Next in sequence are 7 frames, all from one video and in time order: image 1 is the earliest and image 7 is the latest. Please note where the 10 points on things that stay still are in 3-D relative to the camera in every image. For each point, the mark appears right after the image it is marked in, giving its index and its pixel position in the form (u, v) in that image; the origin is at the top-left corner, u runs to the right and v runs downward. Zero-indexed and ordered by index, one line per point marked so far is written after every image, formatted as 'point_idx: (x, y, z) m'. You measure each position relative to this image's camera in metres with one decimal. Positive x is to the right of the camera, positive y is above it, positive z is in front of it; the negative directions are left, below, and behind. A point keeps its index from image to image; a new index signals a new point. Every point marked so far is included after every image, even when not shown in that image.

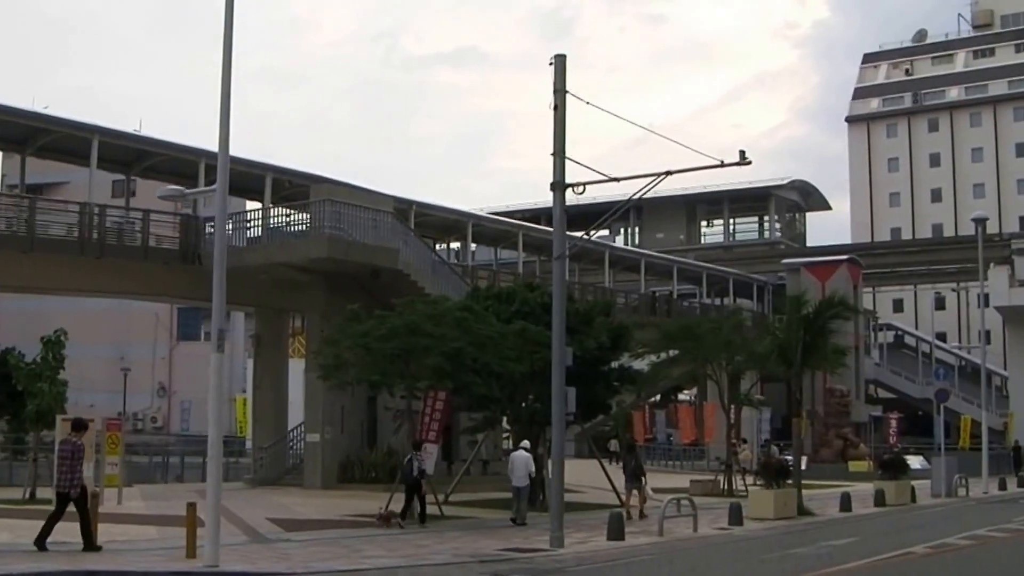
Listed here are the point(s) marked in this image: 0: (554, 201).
0: (+0.5, +1.1, +19.8) m
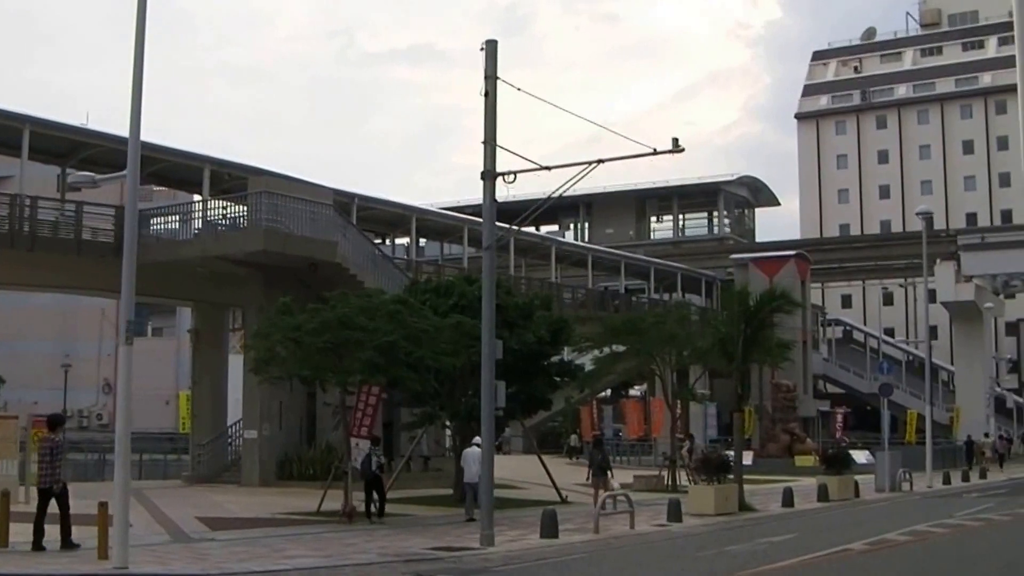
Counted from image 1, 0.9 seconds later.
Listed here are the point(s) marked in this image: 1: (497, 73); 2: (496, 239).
0: (-0.4, +1.2, +19.3) m
1: (-0.3, +2.7, +19.8) m
2: (-0.2, +0.6, +19.0) m
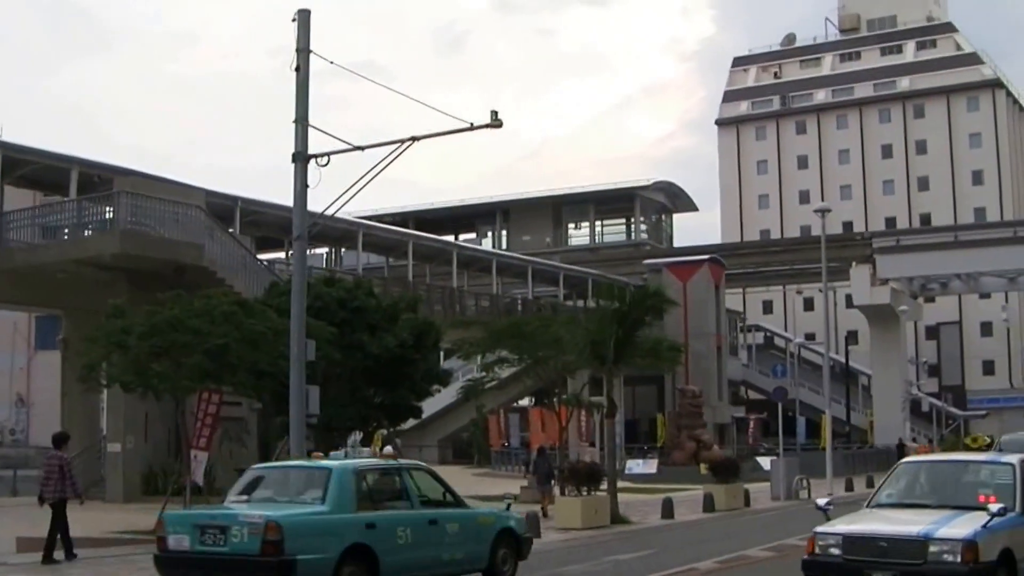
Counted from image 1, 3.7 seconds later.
0: (-2.4, +1.3, +17.6) m
1: (-2.3, +2.7, +18.1) m
2: (-2.2, +0.7, +17.3) m
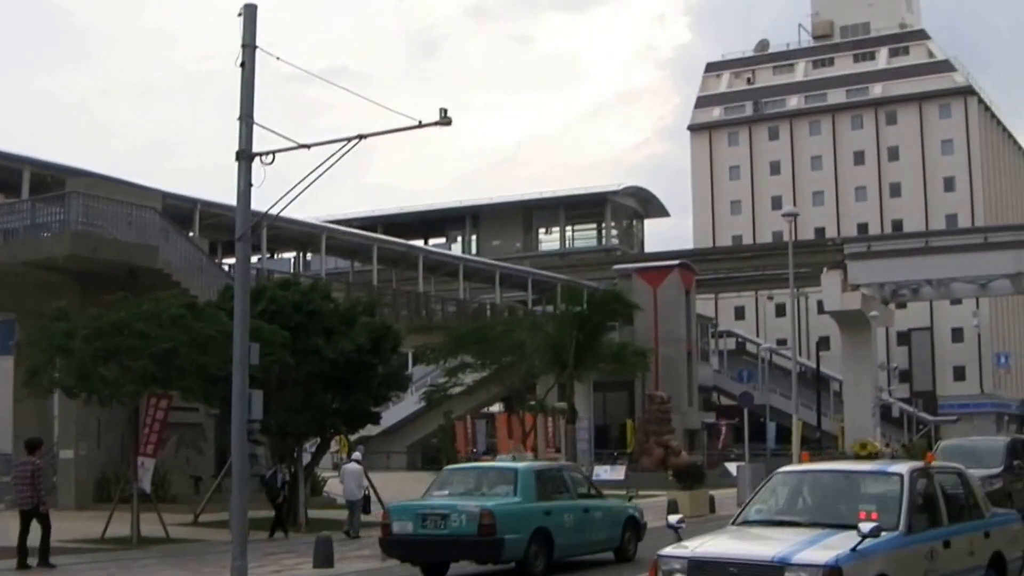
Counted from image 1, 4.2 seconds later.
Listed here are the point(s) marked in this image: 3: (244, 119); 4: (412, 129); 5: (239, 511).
0: (-2.9, +1.3, +17.0) m
1: (-2.8, +2.7, +17.6) m
2: (-2.8, +0.6, +16.8) m
3: (-2.9, +1.8, +17.0) m
4: (-1.0, +1.7, +16.3) m
5: (-2.8, -2.3, +16.3) m
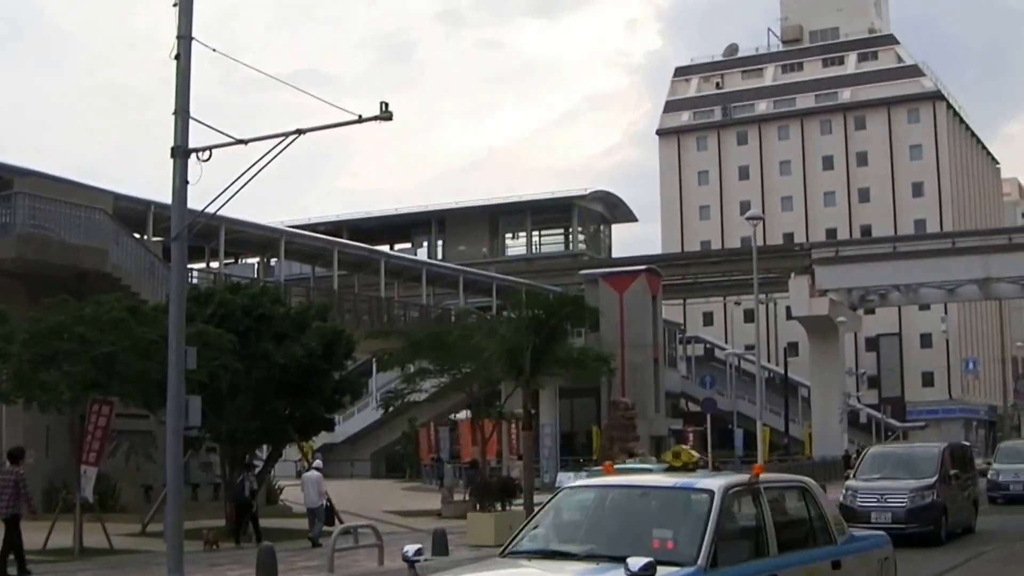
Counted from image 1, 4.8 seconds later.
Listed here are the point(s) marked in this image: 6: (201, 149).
0: (-3.5, +1.2, +16.4) m
1: (-3.4, +2.7, +16.9) m
2: (-3.3, +0.6, +16.1) m
3: (-3.4, +1.8, +16.4) m
4: (-1.6, +1.6, +15.7) m
5: (-3.3, -2.3, +15.6) m
6: (-3.2, +1.4, +16.5) m
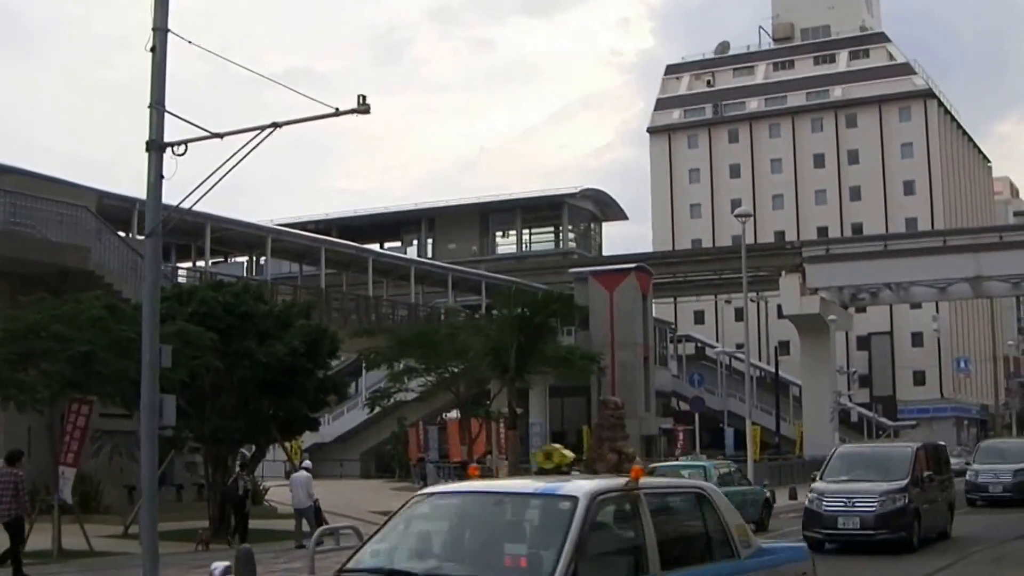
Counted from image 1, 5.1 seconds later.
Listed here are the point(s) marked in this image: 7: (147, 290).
0: (-3.7, +1.3, +16.1) m
1: (-3.6, +2.7, +16.6) m
2: (-3.5, +0.7, +15.8) m
3: (-3.6, +1.8, +16.1) m
4: (-1.8, +1.7, +15.4) m
5: (-3.5, -2.3, +15.3) m
6: (-3.4, +1.5, +16.2) m
7: (-3.6, 0.0, +15.8) m
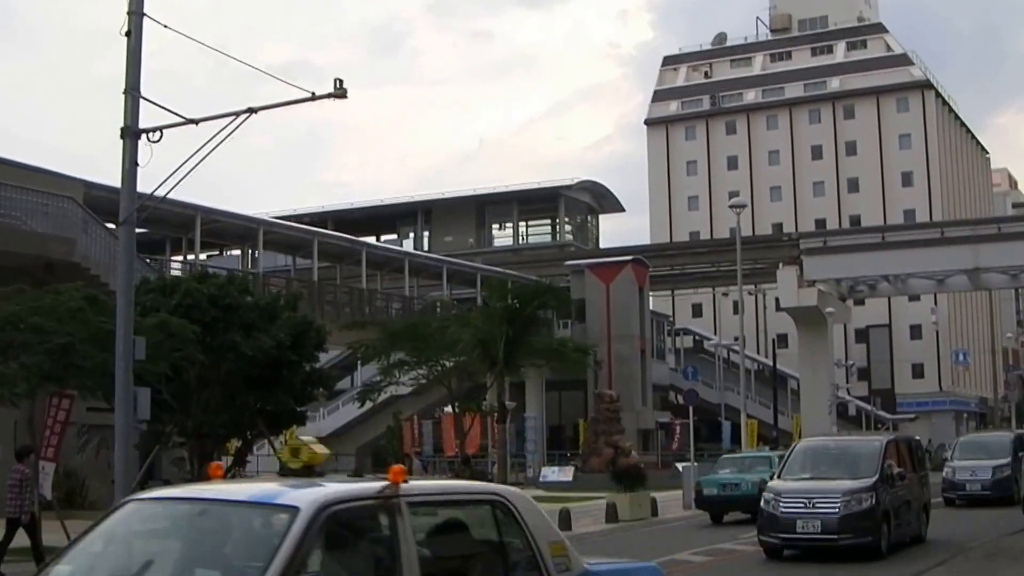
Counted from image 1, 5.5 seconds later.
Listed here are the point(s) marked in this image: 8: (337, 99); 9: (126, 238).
0: (-3.8, +1.4, +15.7) m
1: (-3.8, +2.8, +16.2) m
2: (-3.7, +0.8, +15.4) m
3: (-3.8, +1.9, +15.7) m
4: (-1.9, +1.8, +15.0) m
5: (-3.7, -2.2, +15.0) m
6: (-3.6, +1.6, +15.8) m
7: (-3.8, +0.1, +15.4) m
8: (-1.5, +1.7, +13.9) m
9: (-3.8, +0.5, +15.4) m
